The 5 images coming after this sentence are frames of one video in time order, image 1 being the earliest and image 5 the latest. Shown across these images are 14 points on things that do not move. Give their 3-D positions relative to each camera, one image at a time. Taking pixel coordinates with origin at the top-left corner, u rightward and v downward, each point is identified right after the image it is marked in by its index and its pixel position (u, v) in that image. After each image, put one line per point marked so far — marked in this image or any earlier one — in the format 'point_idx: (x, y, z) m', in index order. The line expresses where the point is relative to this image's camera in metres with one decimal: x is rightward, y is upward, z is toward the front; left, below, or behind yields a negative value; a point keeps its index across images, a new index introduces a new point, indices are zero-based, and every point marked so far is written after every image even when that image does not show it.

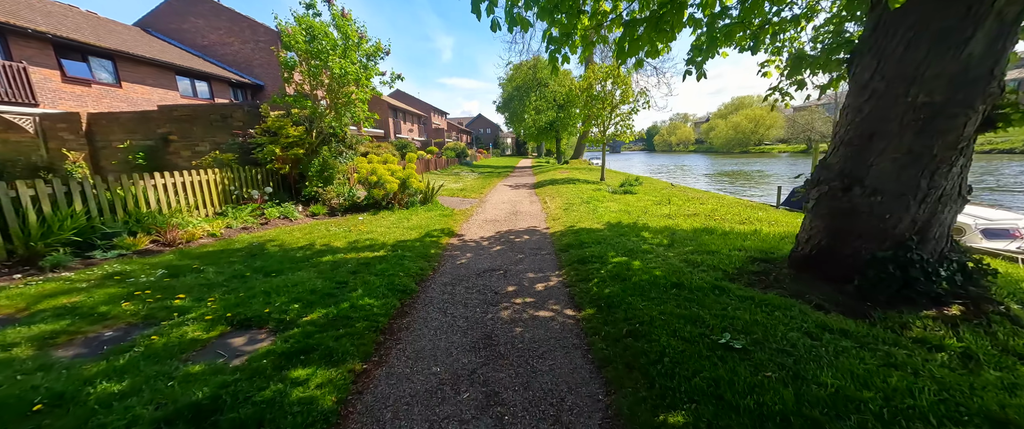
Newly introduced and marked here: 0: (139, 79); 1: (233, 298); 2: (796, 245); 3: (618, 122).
0: (-20.9, +7.6, +18.4) m
1: (-3.1, -0.9, +3.7) m
2: (+3.4, -0.4, +3.9) m
3: (+5.7, +5.0, +17.8) m
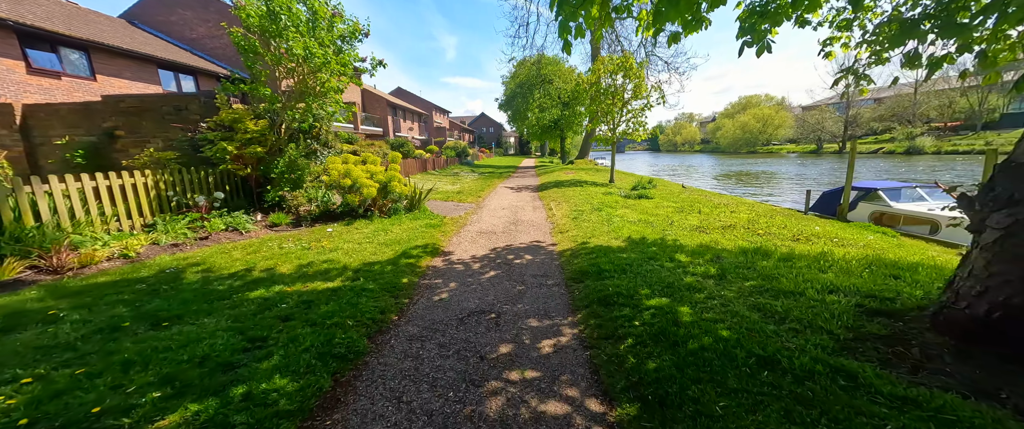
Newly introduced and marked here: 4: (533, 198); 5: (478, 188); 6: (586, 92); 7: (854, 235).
0: (-20.8, +7.5, +17.2) m
1: (-3.2, -1.2, +2.3) m
2: (+3.4, -0.6, +2.5) m
3: (+5.8, +4.7, +16.4) m
4: (+0.8, +0.6, +12.4) m
5: (-1.7, +1.2, +15.6) m
6: (+4.0, +6.5, +17.7) m
7: (+6.1, -0.4, +5.9) m
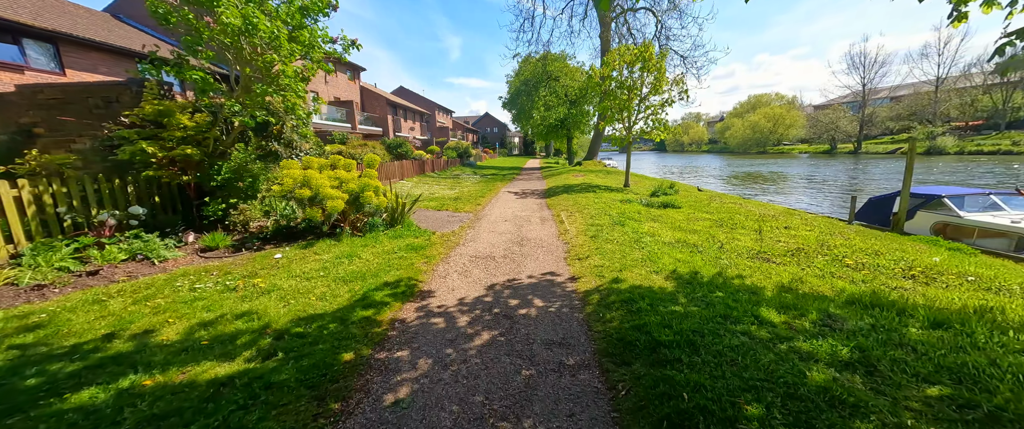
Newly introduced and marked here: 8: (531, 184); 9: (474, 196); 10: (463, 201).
0: (-20.6, +7.2, +15.9) m
1: (-3.2, -1.5, +0.8) m
2: (+3.4, -1.0, +0.9) m
3: (+6.0, +4.4, +14.7) m
4: (+0.9, +0.3, +10.8) m
5: (-1.5, +0.9, +14.0) m
6: (+4.2, +6.2, +16.0) m
7: (+6.2, -0.7, +4.2) m
8: (+1.0, +1.7, +17.9) m
9: (-1.5, +0.7, +13.0) m
10: (-1.8, +0.5, +12.0) m
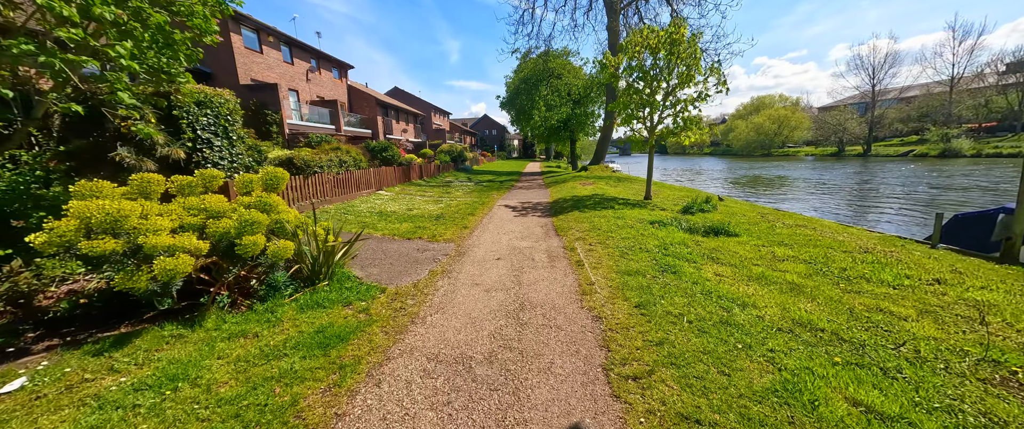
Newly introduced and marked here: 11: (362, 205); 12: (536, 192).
0: (-20.7, +6.5, +13.3) m
1: (-3.2, -2.1, -1.9) m
2: (+3.3, -1.6, -1.7) m
3: (+5.9, +3.7, +12.1) m
4: (+0.8, -0.4, +8.1) m
5: (-1.6, +0.2, +11.4) m
6: (+4.1, +5.5, +13.4) m
7: (+6.1, -1.3, +1.6) m
8: (+0.9, +0.9, +15.3) m
9: (-1.6, 0.0, +10.4) m
10: (-1.9, -0.2, +9.4) m
11: (-5.1, +0.3, +11.3) m
12: (+1.2, +1.1, +16.2) m
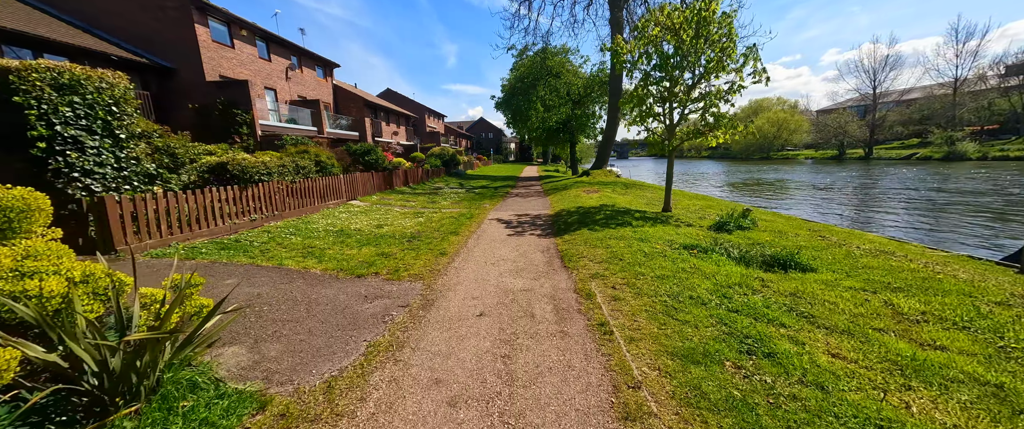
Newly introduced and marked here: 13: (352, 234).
0: (-20.9, +5.9, +11.1) m
1: (-3.3, -2.4, -4.0) m
2: (+3.2, -1.9, -3.8) m
3: (+5.7, +3.2, +10.1) m
4: (+0.7, -0.9, +6.1) m
5: (-1.8, -0.3, +9.3) m
6: (+3.9, +5.0, +11.5) m
7: (+6.0, -1.7, -0.4) m
8: (+0.7, +0.4, +13.3) m
9: (-1.8, -0.5, +8.3) m
10: (-2.0, -0.7, +7.3) m
11: (-5.3, -0.2, +9.2) m
12: (+1.0, +0.6, +14.2) m
13: (-4.0, -0.5, +8.1) m
